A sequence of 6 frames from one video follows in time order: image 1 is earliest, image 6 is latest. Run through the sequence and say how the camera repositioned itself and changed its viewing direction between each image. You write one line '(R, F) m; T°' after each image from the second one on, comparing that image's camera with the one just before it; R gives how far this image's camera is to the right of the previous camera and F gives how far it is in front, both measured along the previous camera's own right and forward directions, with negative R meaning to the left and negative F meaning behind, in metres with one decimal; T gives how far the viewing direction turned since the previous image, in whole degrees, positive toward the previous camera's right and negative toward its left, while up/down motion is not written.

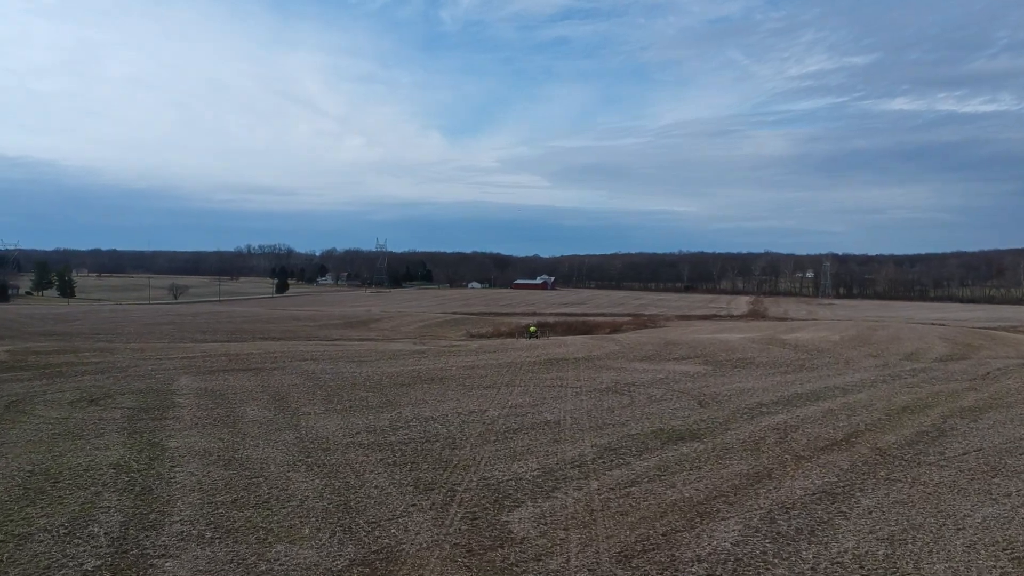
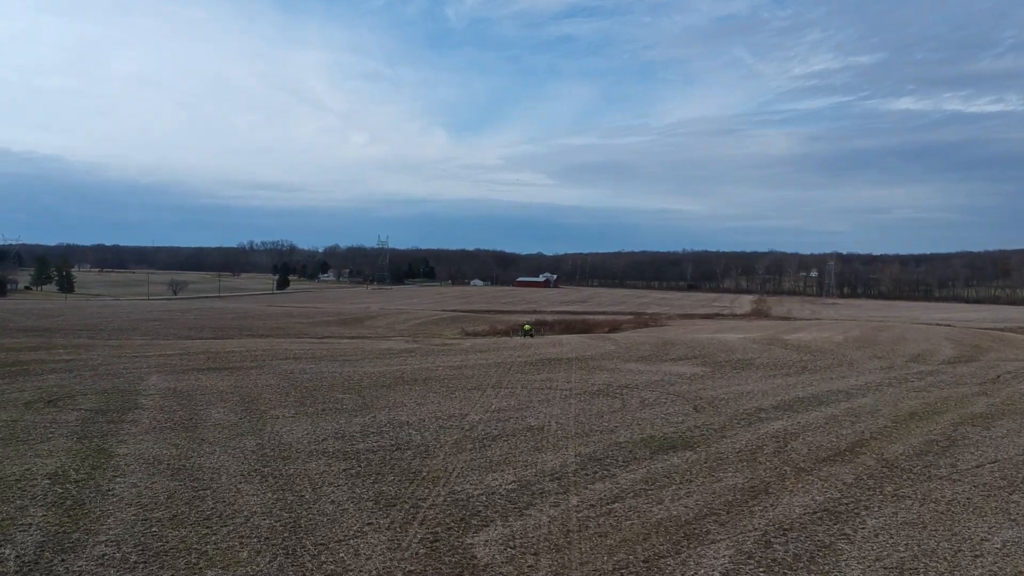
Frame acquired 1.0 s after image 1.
(+0.4, +0.8) m; 0°
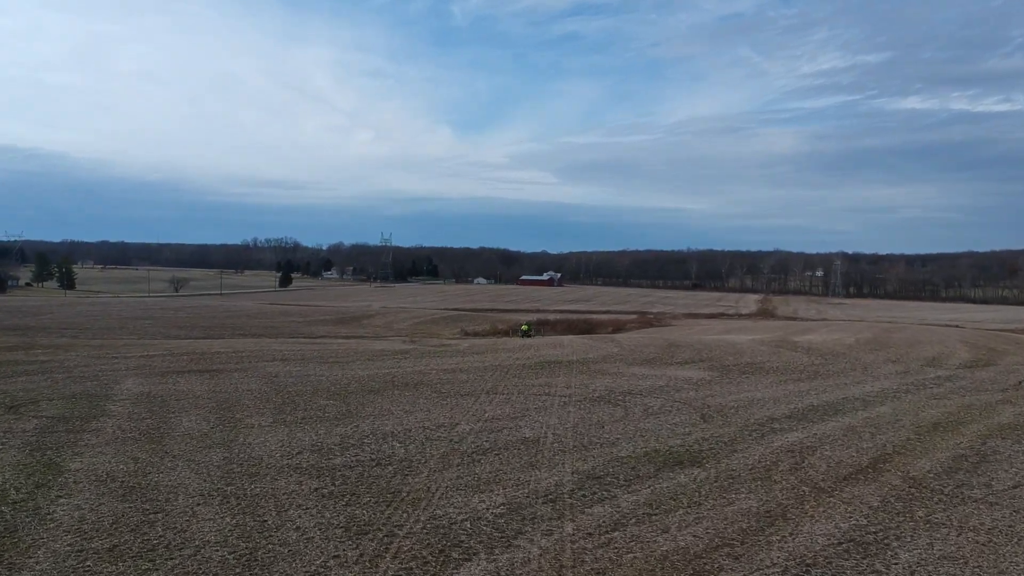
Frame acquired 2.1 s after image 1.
(+0.2, +0.9) m; 0°
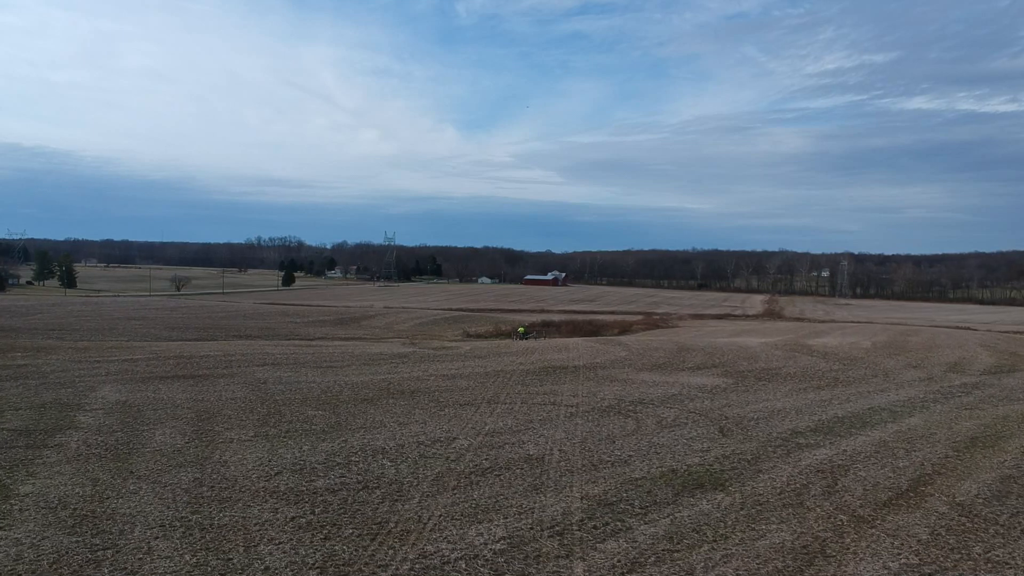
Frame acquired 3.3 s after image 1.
(0.0, +1.0) m; 0°
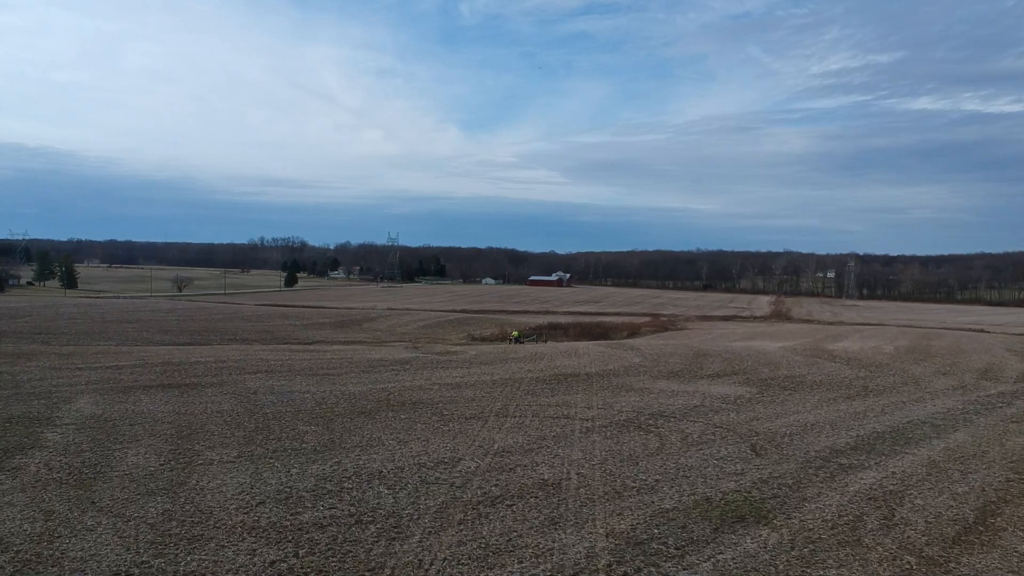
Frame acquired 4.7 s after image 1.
(-0.1, +1.1) m; 0°
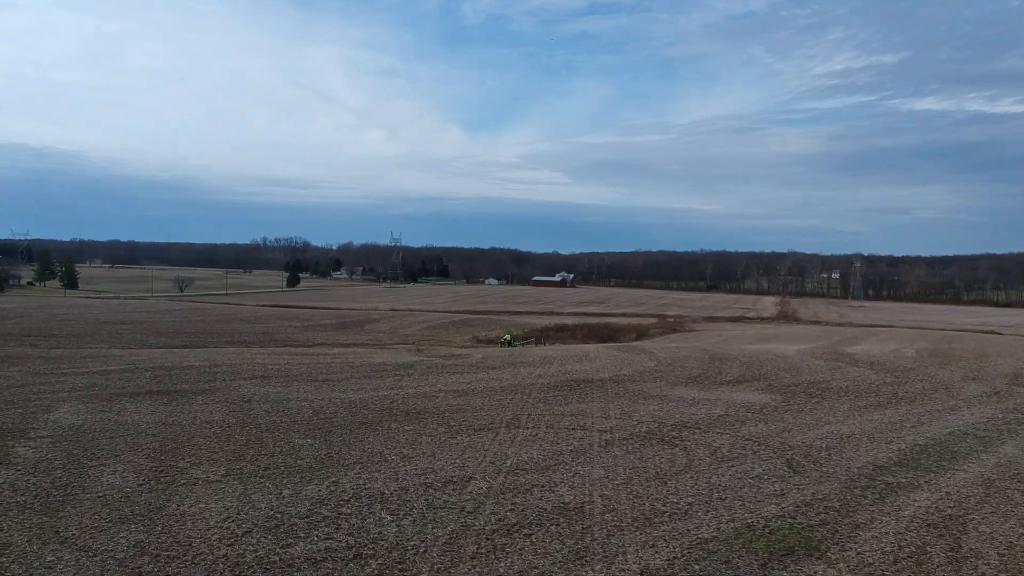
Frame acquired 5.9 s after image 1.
(-0.2, +0.9) m; 0°
